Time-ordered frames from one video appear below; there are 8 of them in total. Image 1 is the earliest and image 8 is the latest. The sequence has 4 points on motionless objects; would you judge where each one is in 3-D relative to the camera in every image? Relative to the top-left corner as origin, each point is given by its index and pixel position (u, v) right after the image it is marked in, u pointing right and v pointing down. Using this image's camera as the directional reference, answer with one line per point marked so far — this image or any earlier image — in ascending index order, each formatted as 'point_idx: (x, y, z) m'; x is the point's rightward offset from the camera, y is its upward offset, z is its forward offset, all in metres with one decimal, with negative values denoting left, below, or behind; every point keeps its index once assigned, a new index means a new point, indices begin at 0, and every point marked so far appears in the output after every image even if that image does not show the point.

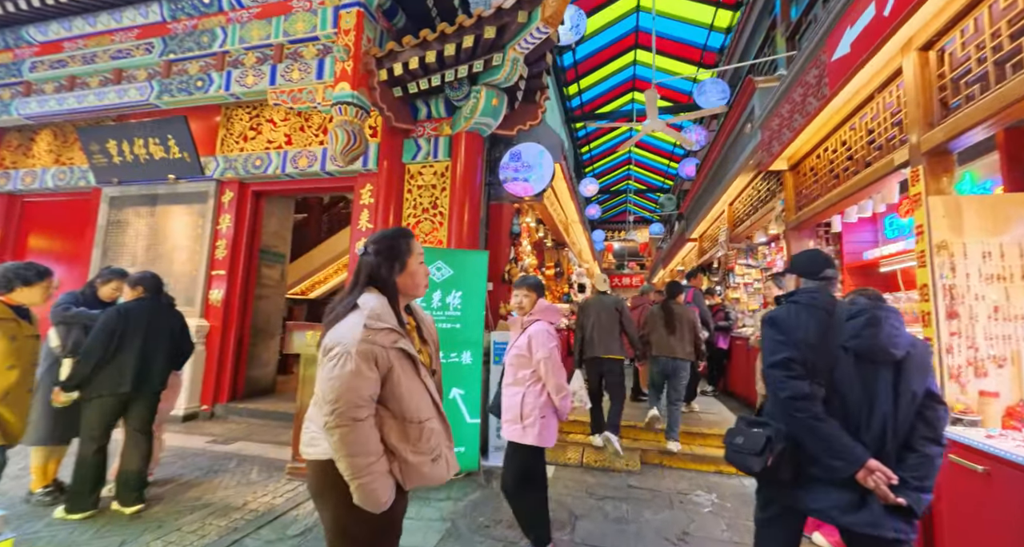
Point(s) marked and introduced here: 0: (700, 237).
0: (+4.5, +0.9, +9.9) m
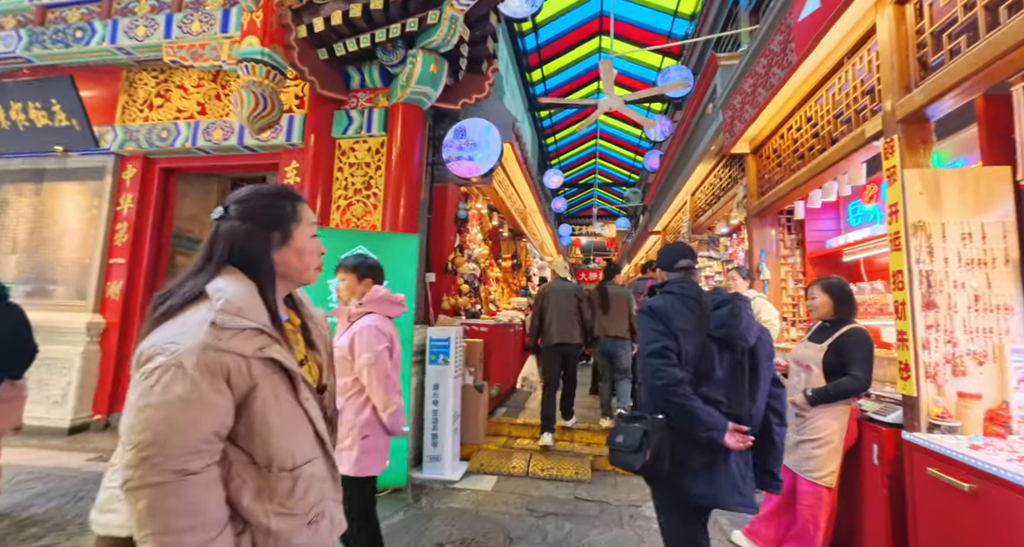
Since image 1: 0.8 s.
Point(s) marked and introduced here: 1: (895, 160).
0: (+3.6, +1.0, +9.7) m
1: (+2.0, +0.6, +2.2) m
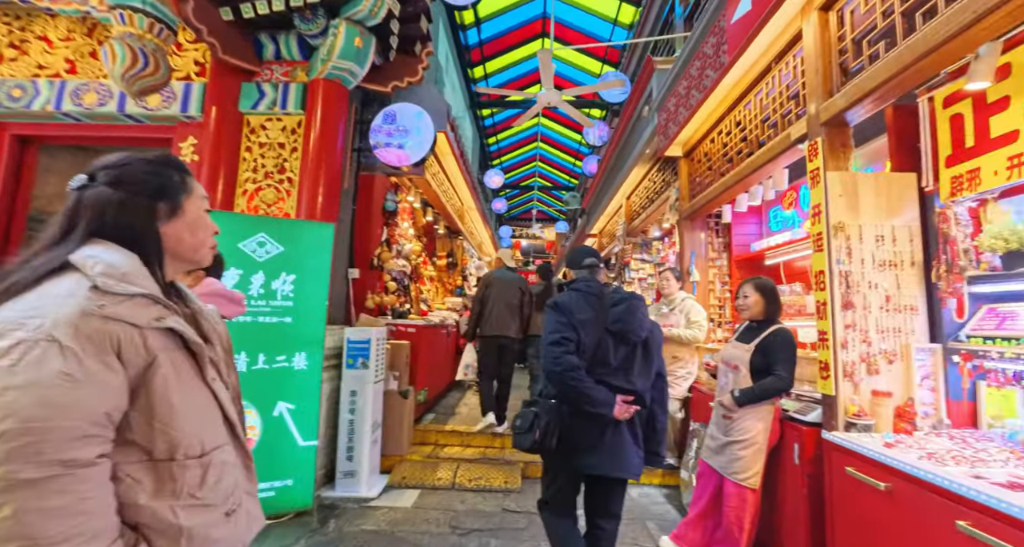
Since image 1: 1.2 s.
0: (+2.1, +1.0, +9.9) m
1: (+1.6, +0.6, +2.2) m
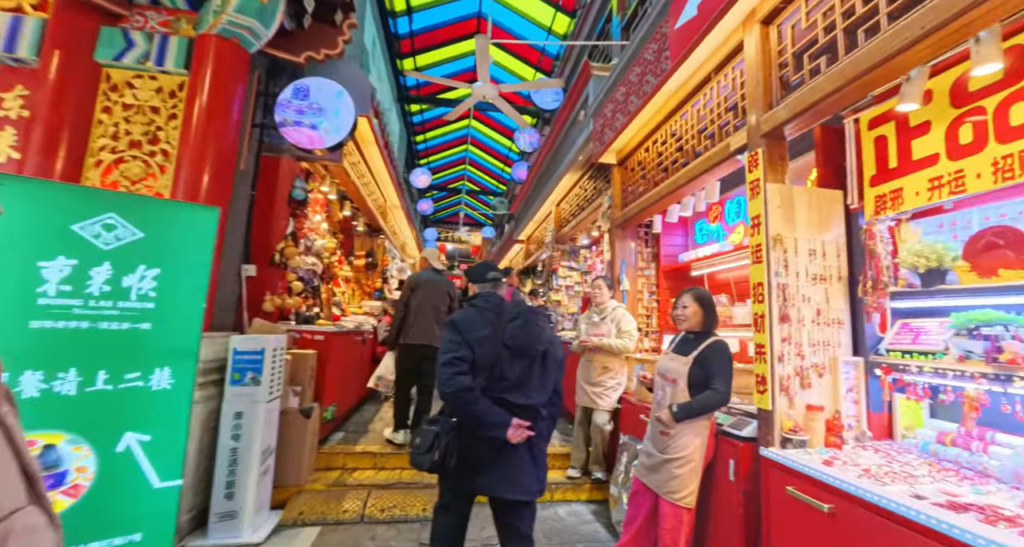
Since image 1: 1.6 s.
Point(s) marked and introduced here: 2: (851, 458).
0: (+0.4, +0.8, +9.9) m
1: (+1.3, +0.5, +2.2) m
2: (+1.4, -0.8, +1.8) m
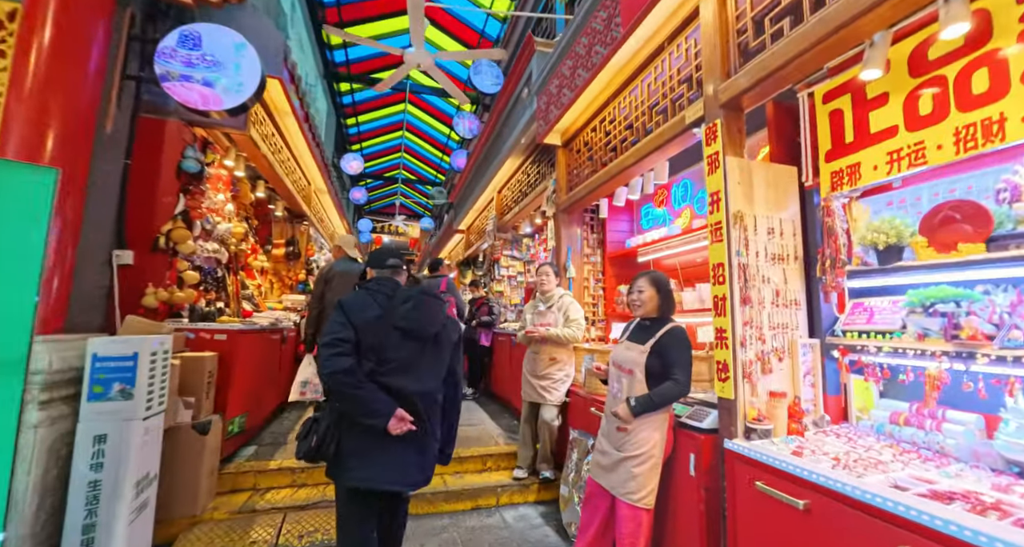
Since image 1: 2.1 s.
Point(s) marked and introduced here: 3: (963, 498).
0: (-1.0, +1.0, +9.5) m
1: (+1.0, +0.6, +2.0) m
2: (+1.2, -0.7, +1.7) m
3: (+1.3, -0.7, +1.2) m
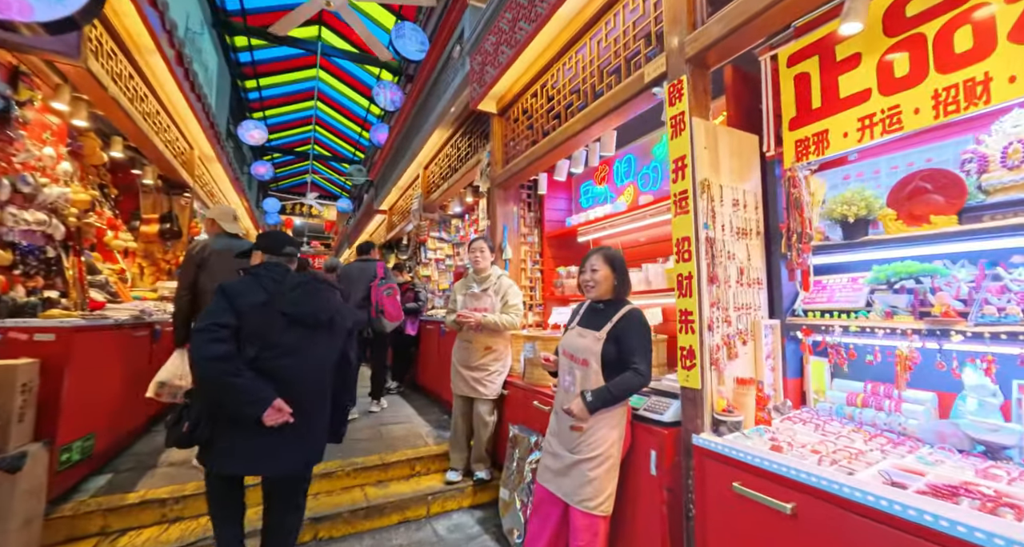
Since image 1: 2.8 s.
0: (-2.6, +1.4, +8.8) m
1: (+0.7, +0.7, +1.8) m
2: (+1.0, -0.6, +1.5) m
3: (+1.2, -0.6, +1.1) m
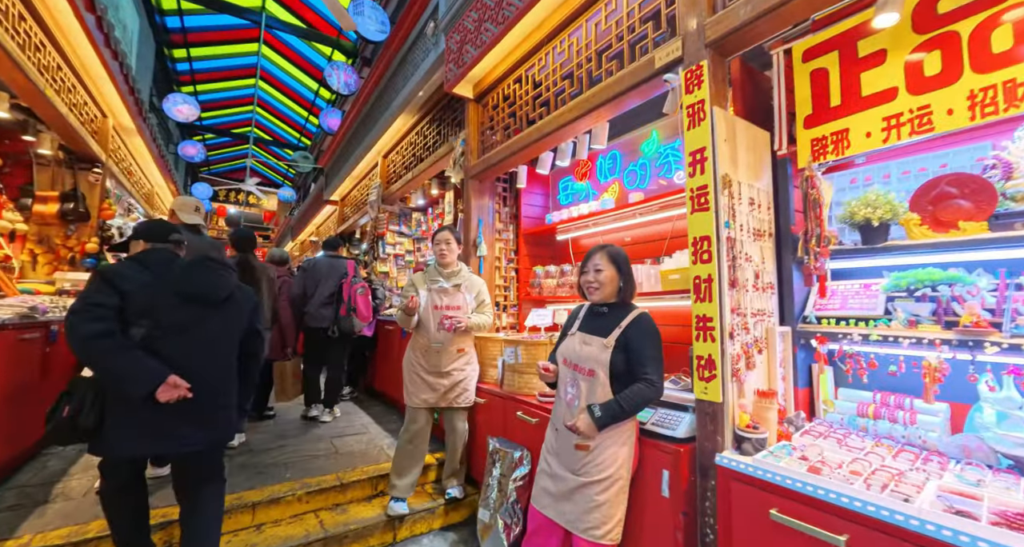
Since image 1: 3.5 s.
0: (-3.4, +1.4, +8.2) m
1: (+0.8, +0.7, +1.7) m
2: (+1.0, -0.6, +1.4) m
3: (+1.3, -0.6, +1.0) m
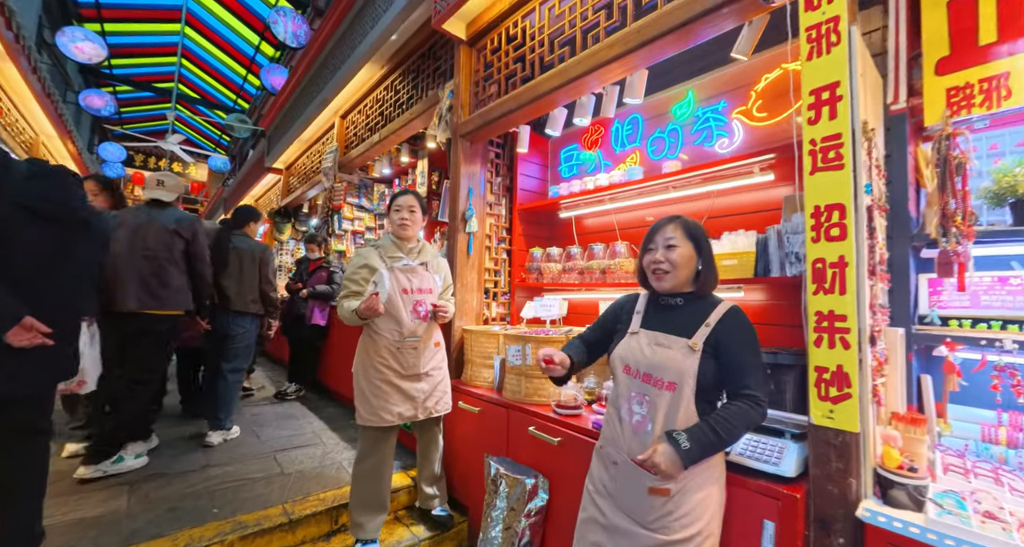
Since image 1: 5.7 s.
0: (-3.9, +1.8, +7.2) m
1: (+1.0, +0.8, +1.2) m
2: (+1.2, -0.6, +1.0) m
3: (+1.5, -0.6, +0.6) m
